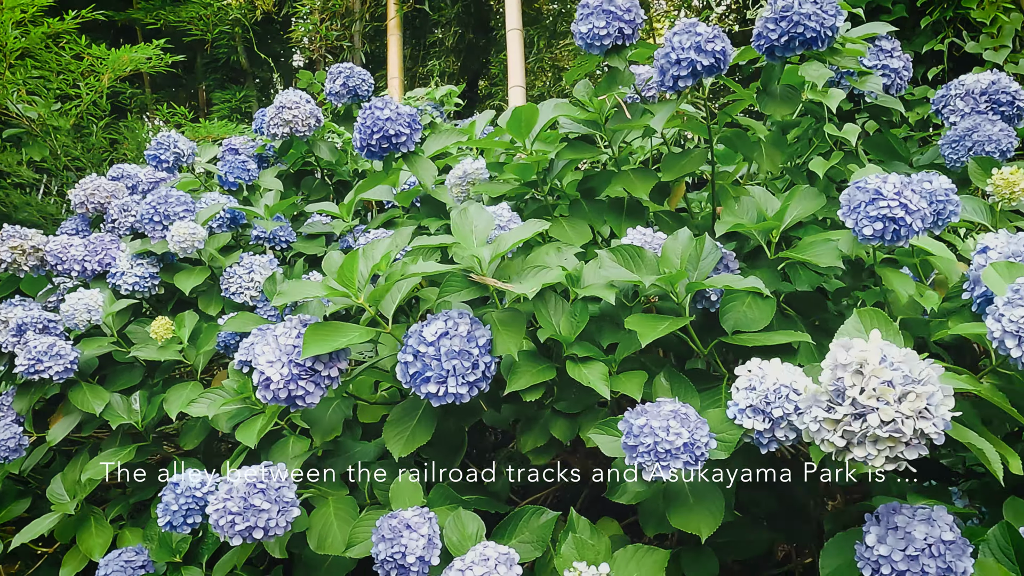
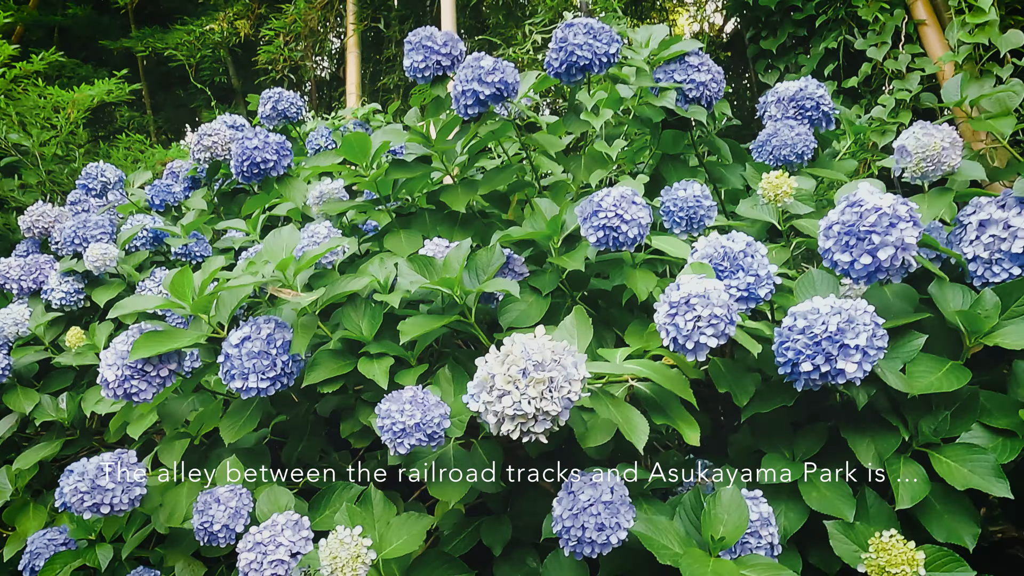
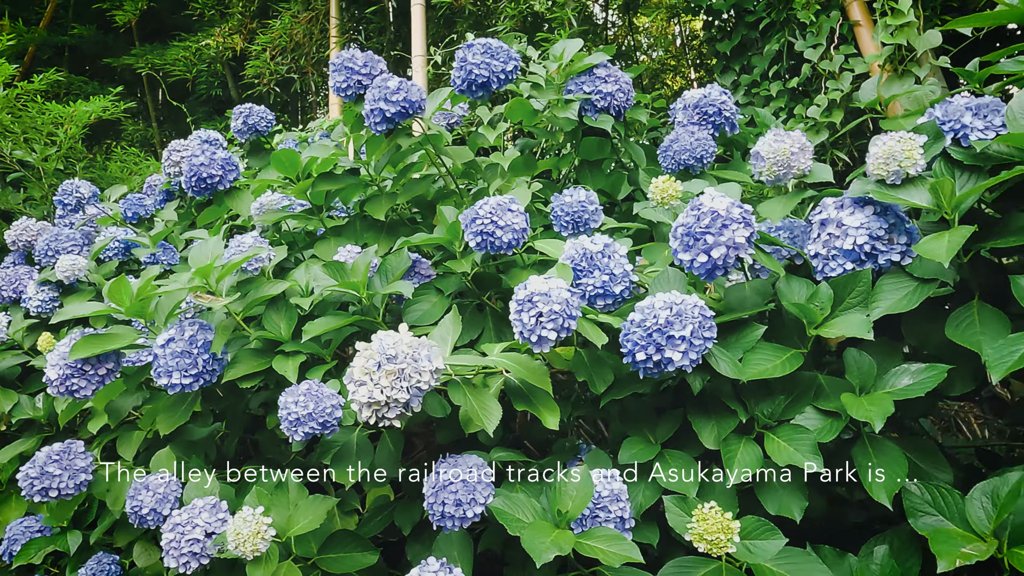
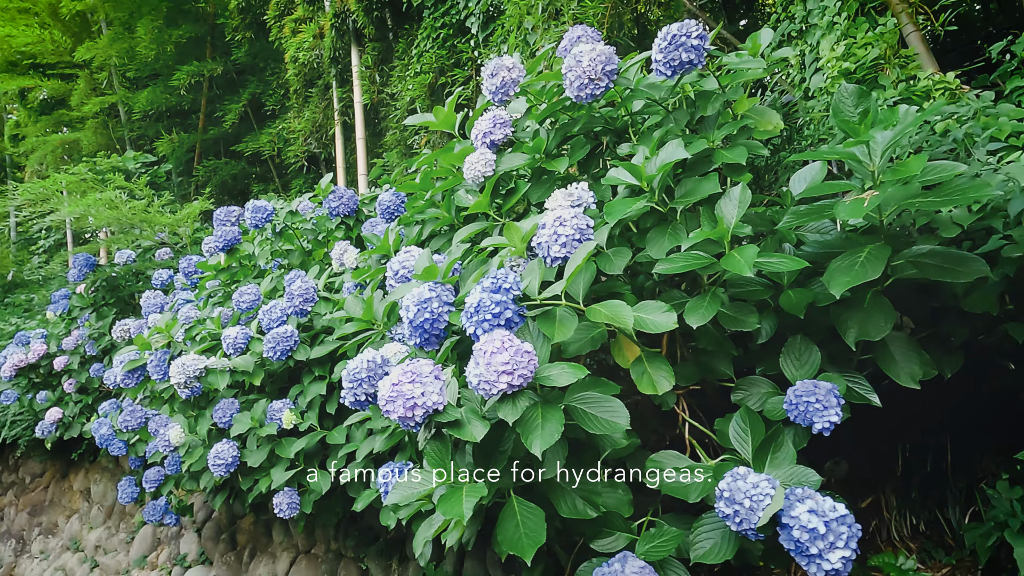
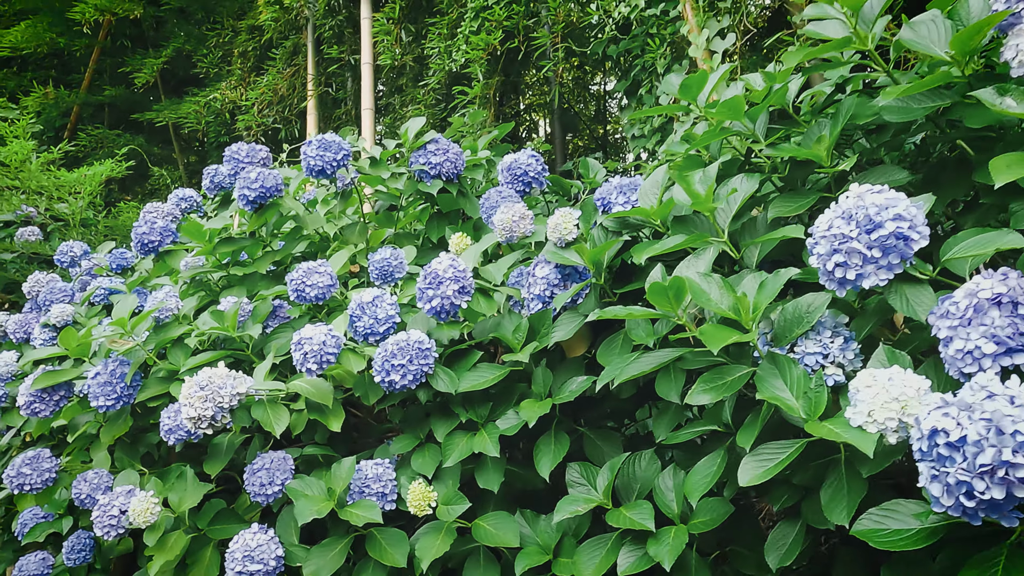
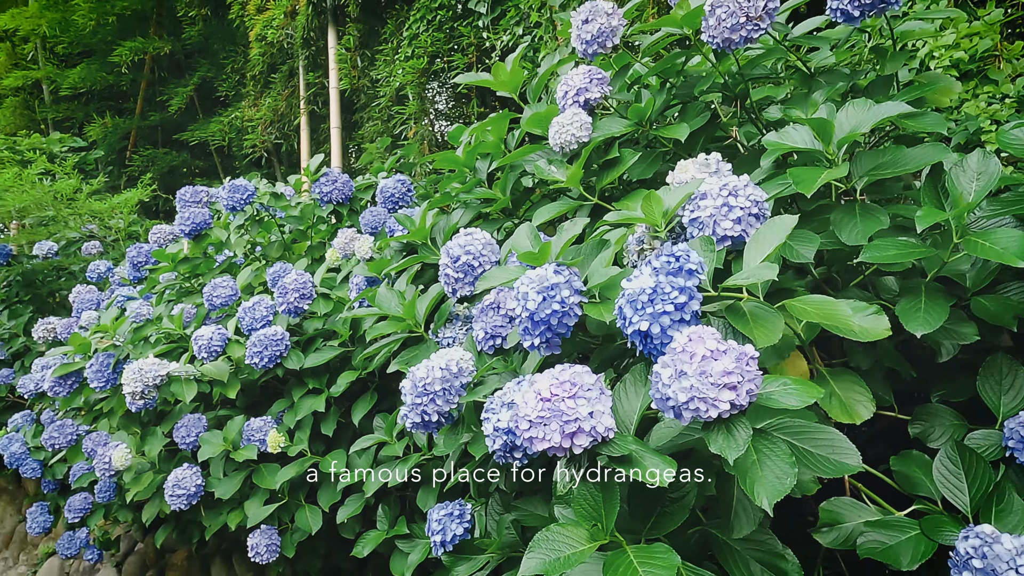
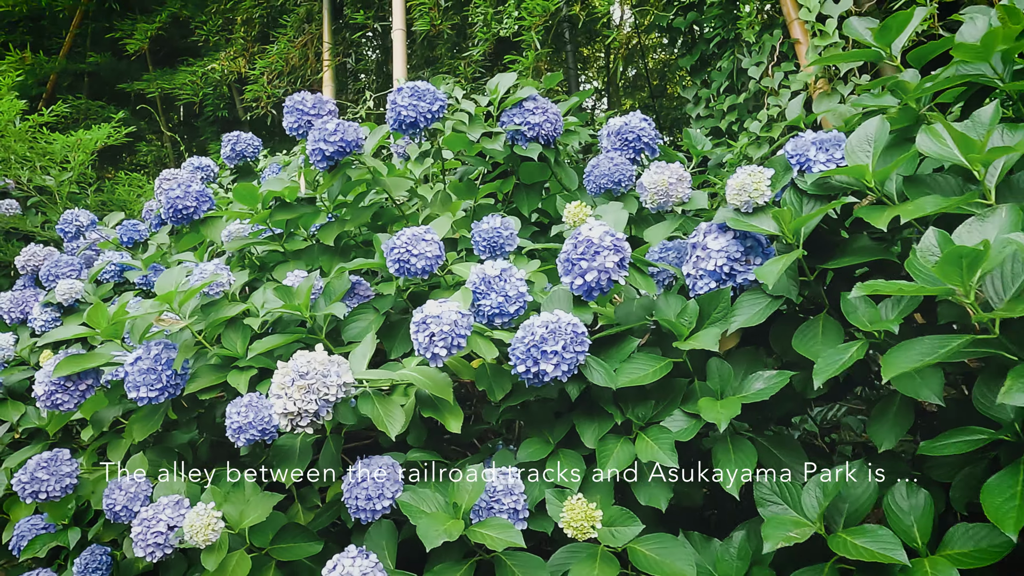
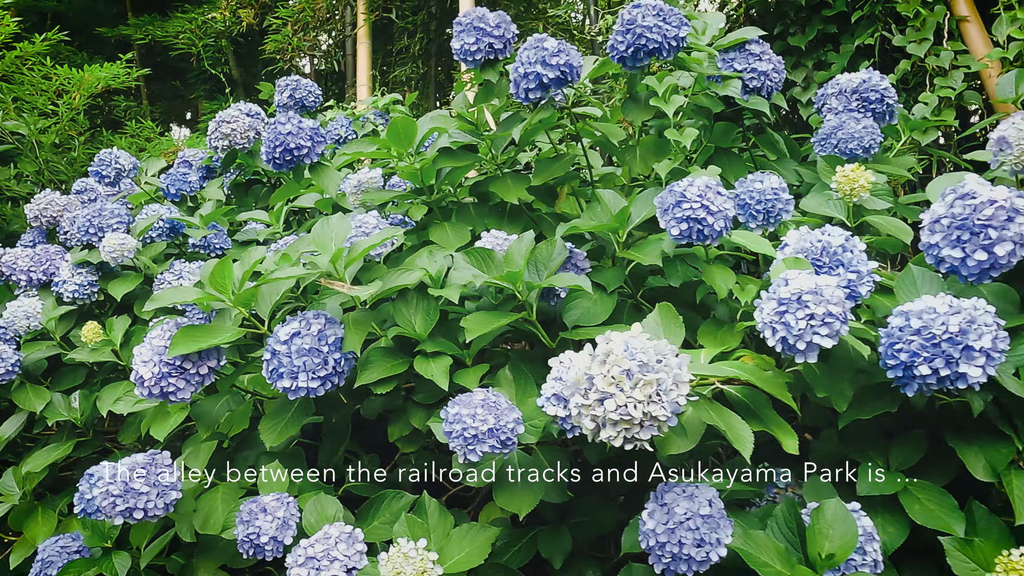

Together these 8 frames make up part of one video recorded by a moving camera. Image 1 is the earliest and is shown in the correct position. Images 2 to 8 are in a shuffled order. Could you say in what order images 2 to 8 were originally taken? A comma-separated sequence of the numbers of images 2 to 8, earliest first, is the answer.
8, 2, 3, 7, 5, 6, 4
